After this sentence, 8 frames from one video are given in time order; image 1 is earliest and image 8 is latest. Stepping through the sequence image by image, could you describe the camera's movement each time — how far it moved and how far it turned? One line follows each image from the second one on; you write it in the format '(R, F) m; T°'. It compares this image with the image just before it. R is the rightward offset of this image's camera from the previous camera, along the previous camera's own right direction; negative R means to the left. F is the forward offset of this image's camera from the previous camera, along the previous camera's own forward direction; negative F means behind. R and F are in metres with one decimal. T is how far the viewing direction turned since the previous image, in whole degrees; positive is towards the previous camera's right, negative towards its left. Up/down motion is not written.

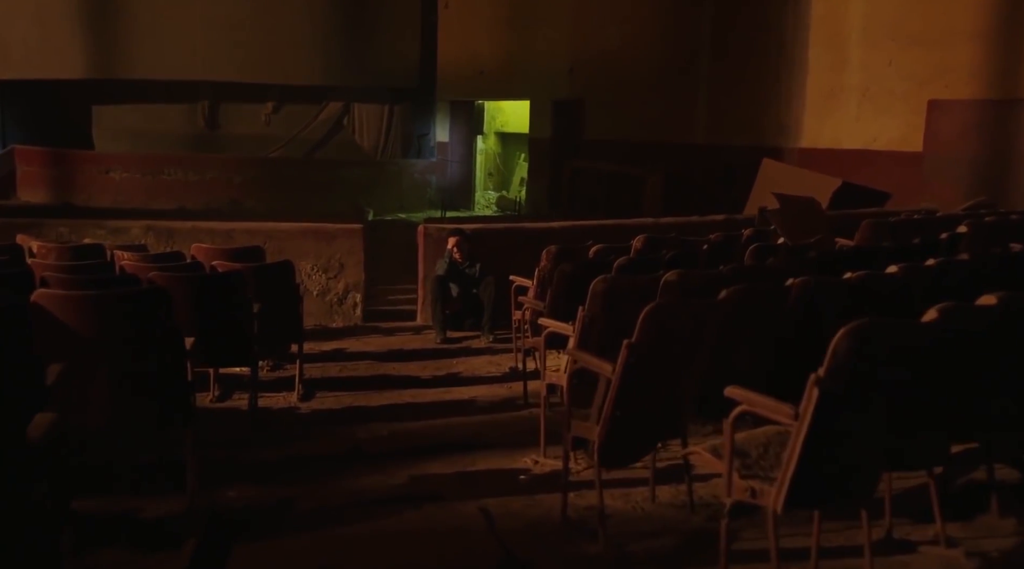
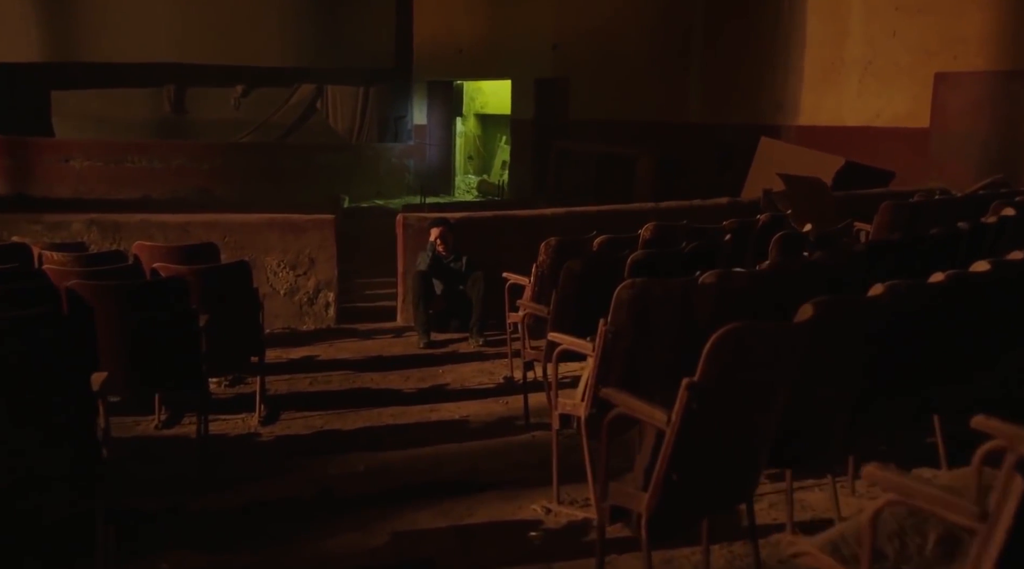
(-0.1, +0.6) m; +1°
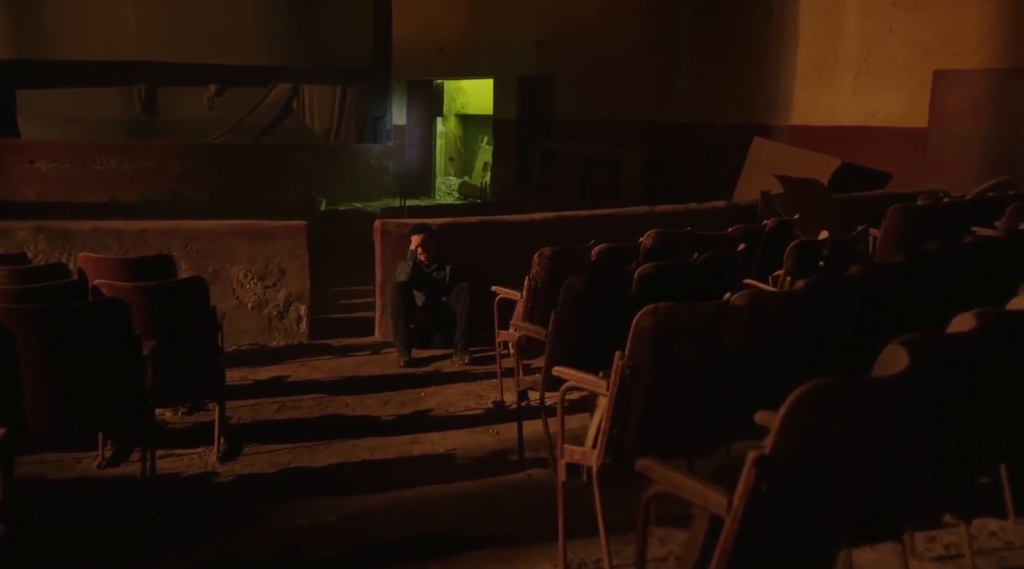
(0.0, +0.4) m; +1°
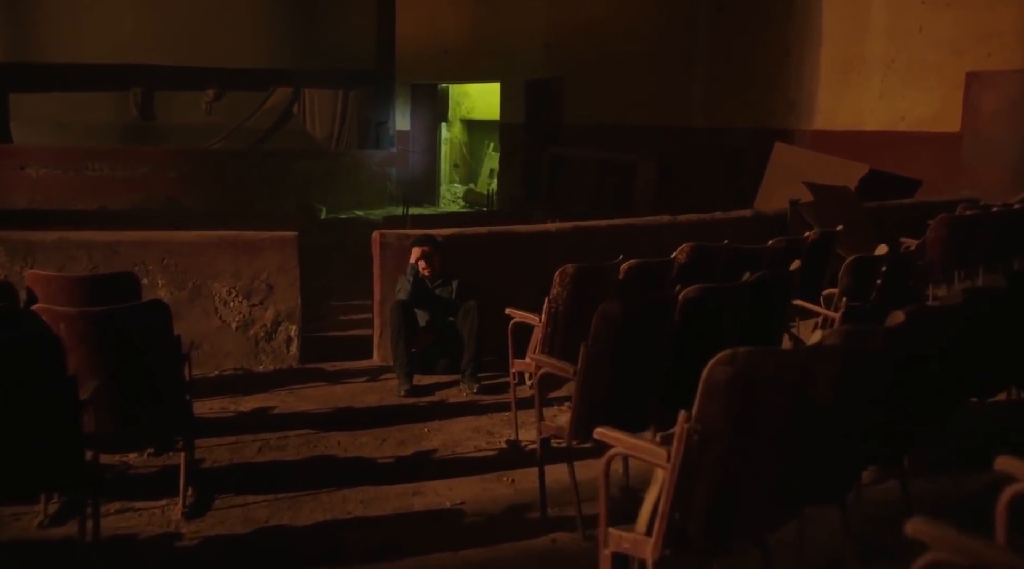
(-0.1, +0.5) m; 0°
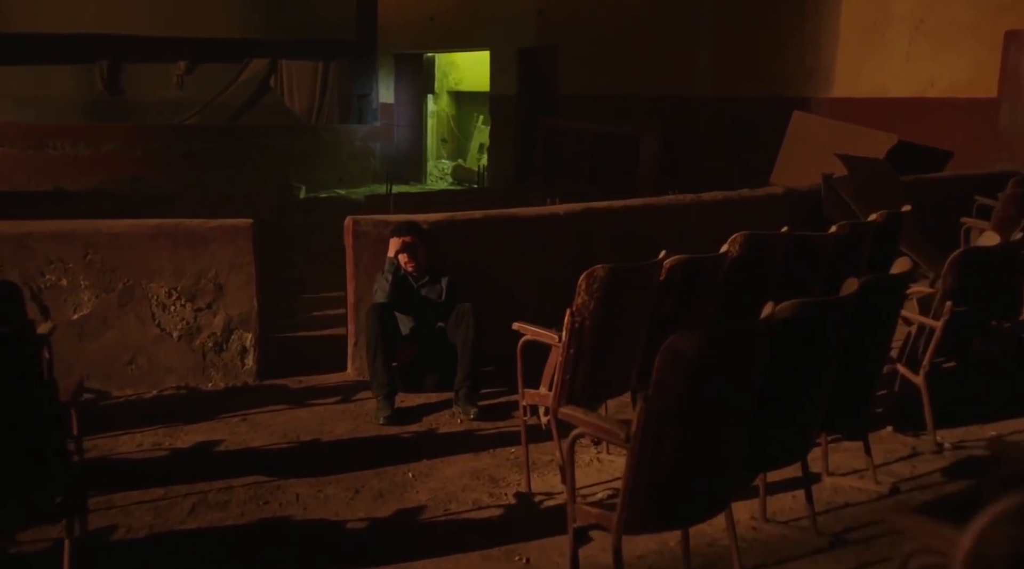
(-0.1, +0.8) m; +1°
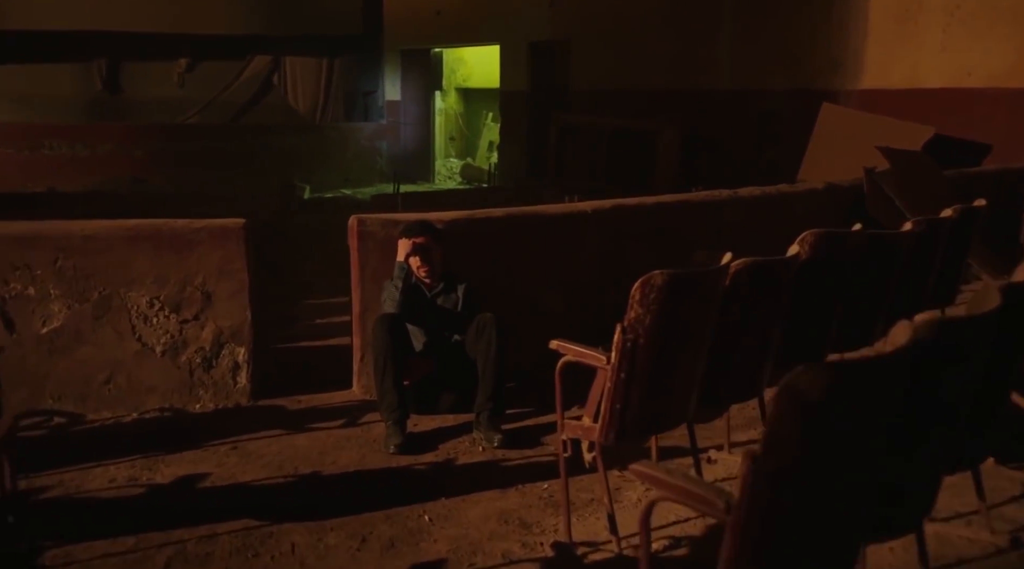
(-0.1, +0.4) m; 0°
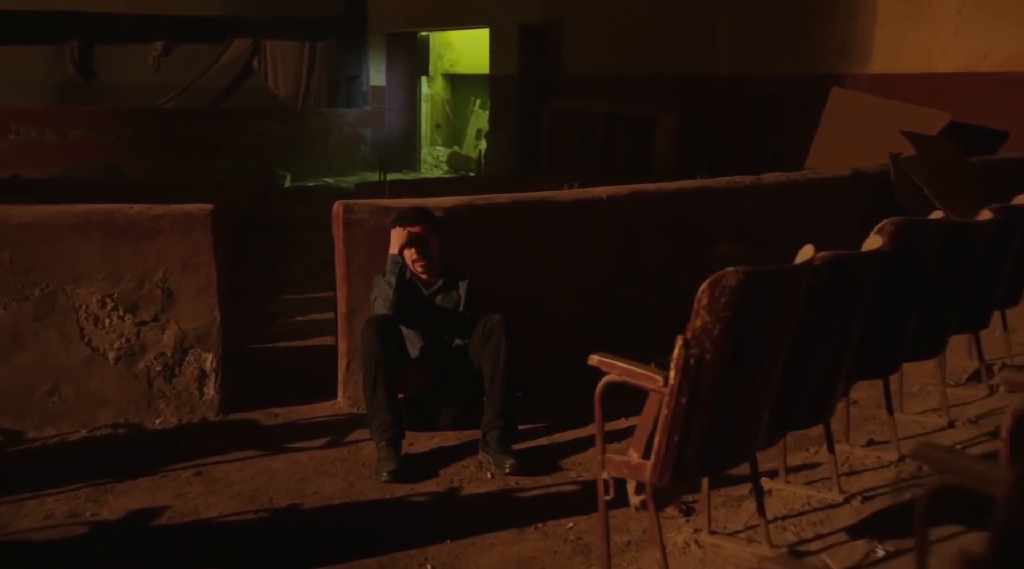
(-0.1, +0.4) m; +1°
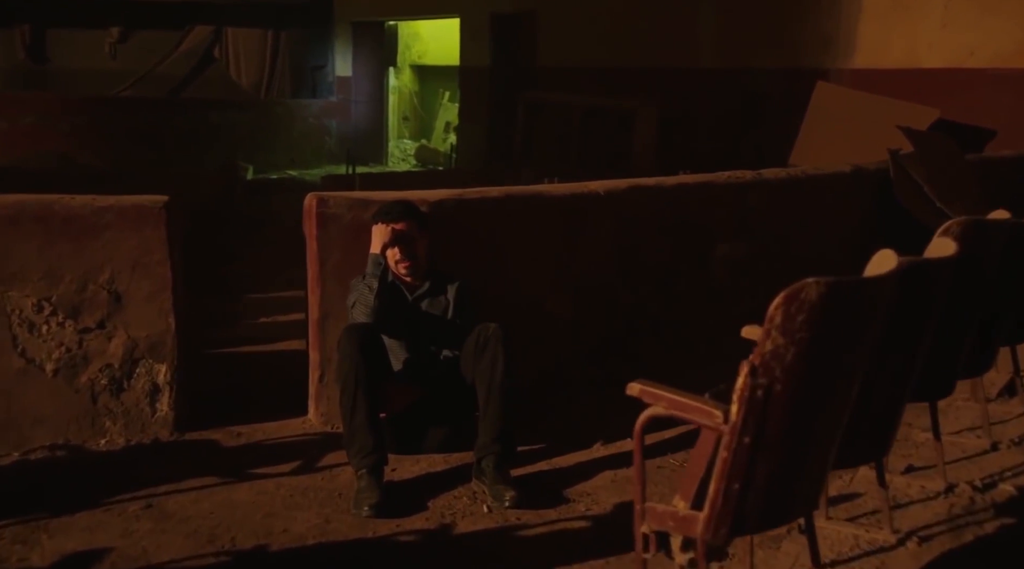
(-0.1, +0.3) m; +2°
